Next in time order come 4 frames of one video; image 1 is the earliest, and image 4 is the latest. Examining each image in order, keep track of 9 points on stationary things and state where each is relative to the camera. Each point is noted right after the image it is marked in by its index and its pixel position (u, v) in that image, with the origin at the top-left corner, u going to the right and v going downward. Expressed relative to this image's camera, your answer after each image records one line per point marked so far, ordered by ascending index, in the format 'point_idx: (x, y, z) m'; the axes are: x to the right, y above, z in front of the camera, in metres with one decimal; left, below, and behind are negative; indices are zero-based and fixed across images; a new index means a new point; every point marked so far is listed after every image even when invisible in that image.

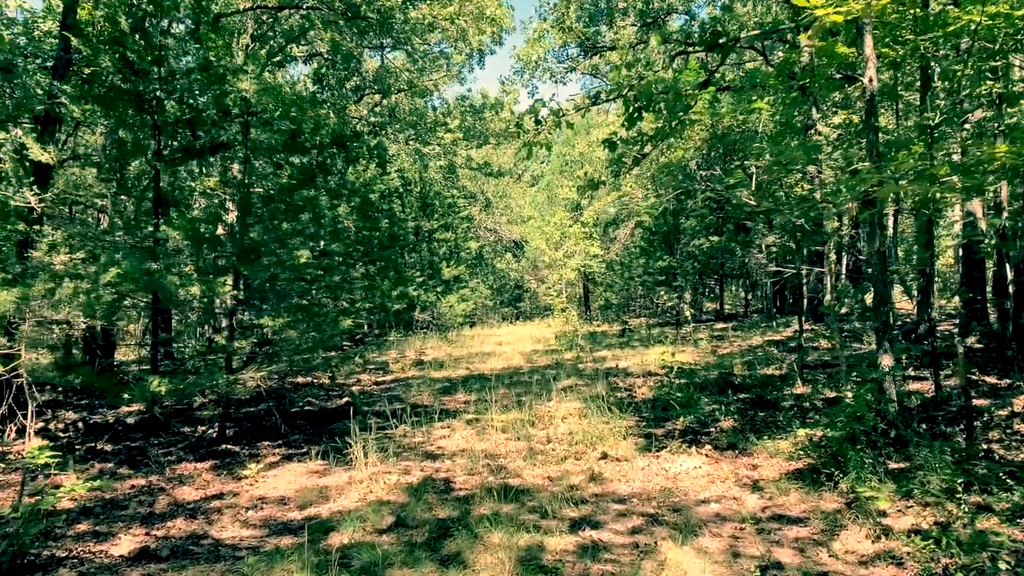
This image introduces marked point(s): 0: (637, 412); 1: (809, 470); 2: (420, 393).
0: (+1.1, -1.1, +7.6) m
1: (+1.7, -1.1, +5.0) m
2: (-1.0, -1.1, +9.2) m
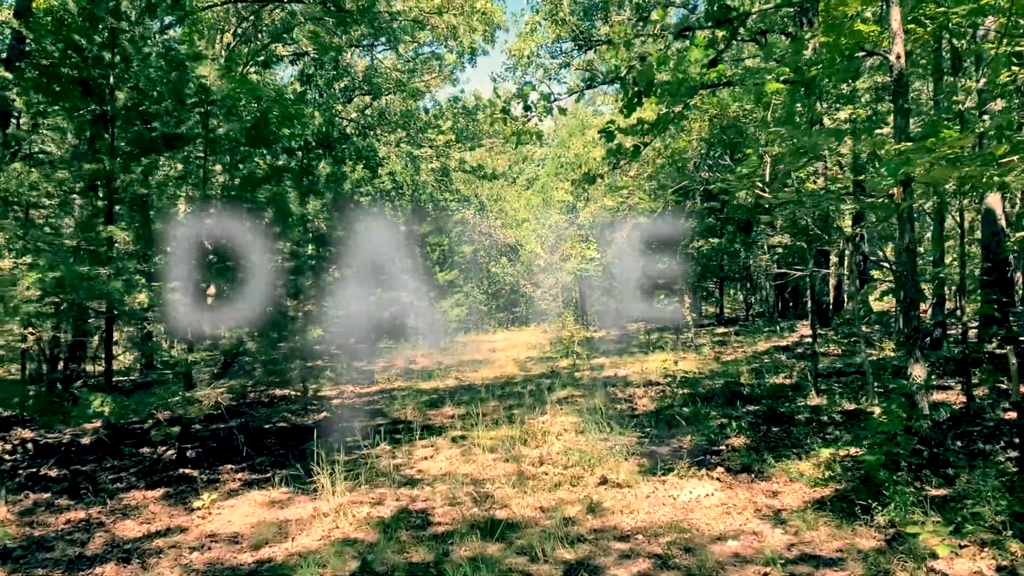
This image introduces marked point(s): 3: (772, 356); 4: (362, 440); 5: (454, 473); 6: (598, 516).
0: (+1.0, -1.1, +7.0) m
1: (+1.7, -1.1, +4.4) m
2: (-1.1, -1.2, +8.6) m
3: (+3.2, -0.8, +10.7) m
4: (-1.2, -1.2, +6.7) m
5: (-0.4, -1.2, +5.6) m
6: (+0.4, -1.2, +4.4) m
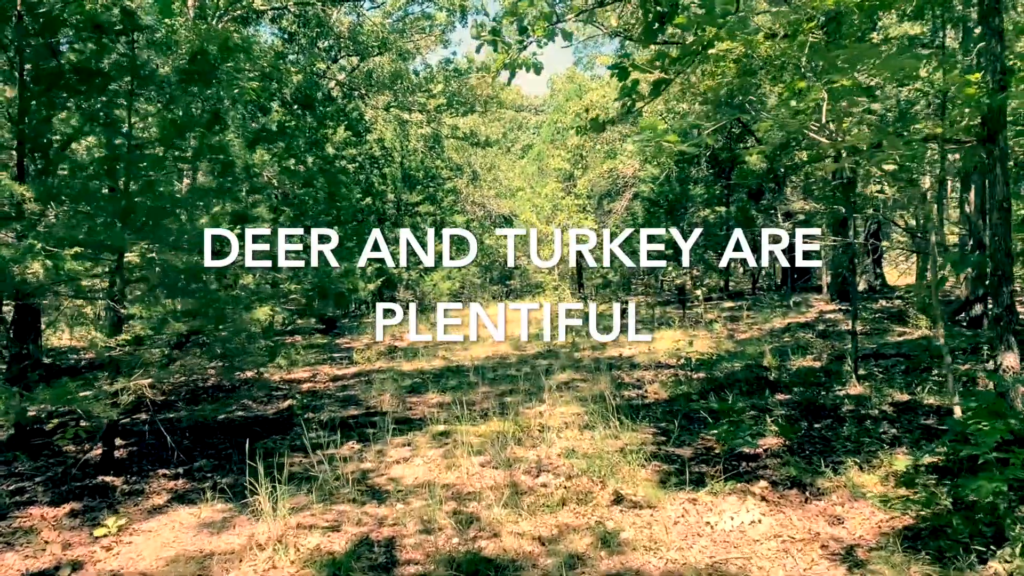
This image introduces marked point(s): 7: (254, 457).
0: (+1.0, -0.9, +6.0) m
1: (+1.6, -1.0, +3.4) m
2: (-1.1, -0.9, +7.5) m
3: (+3.2, -0.5, +9.6) m
4: (-1.2, -1.0, +5.7) m
5: (-0.4, -1.0, +4.6) m
6: (+0.4, -1.0, +3.4) m
7: (-1.6, -1.0, +5.3) m
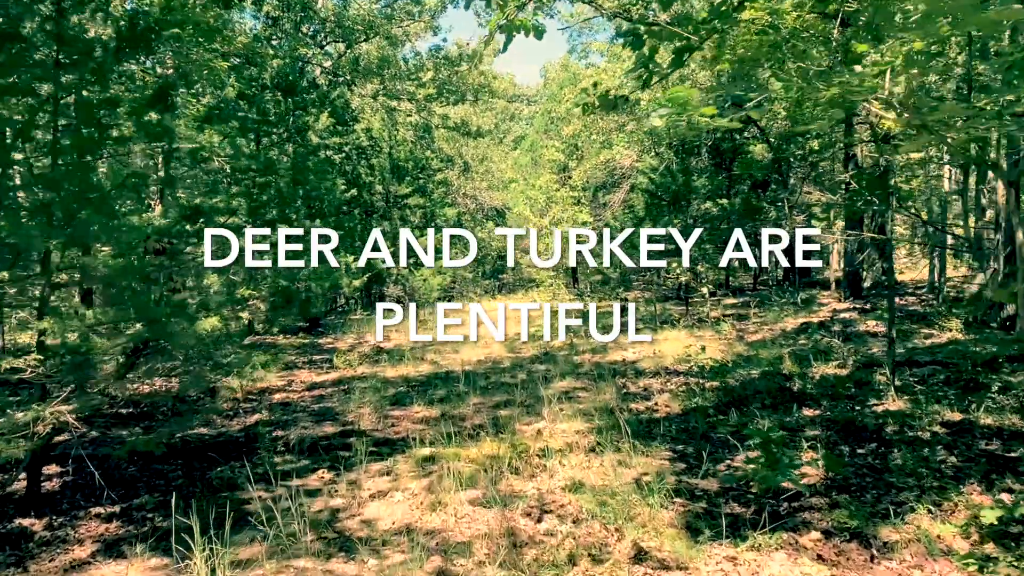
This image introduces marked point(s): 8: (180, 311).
0: (+1.0, -0.9, +5.2) m
1: (+1.6, -1.0, +2.7) m
2: (-1.2, -0.9, +6.8) m
3: (+3.1, -0.5, +8.9) m
4: (-1.3, -1.0, +4.9) m
5: (-0.4, -1.1, +3.8) m
6: (+0.4, -1.1, +2.6) m
7: (-1.6, -1.1, +4.5) m
8: (-1.9, -0.1, +4.8) m
